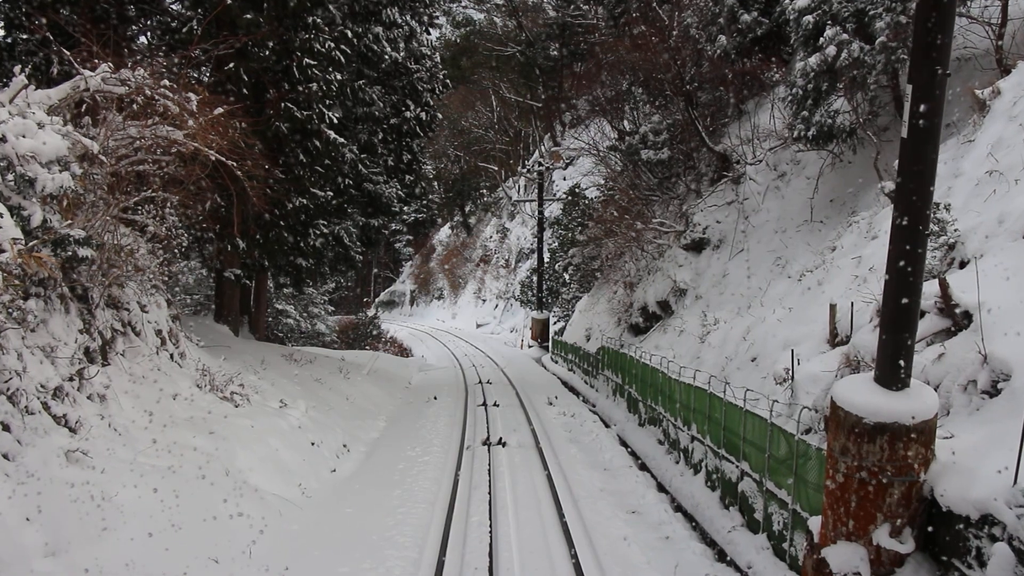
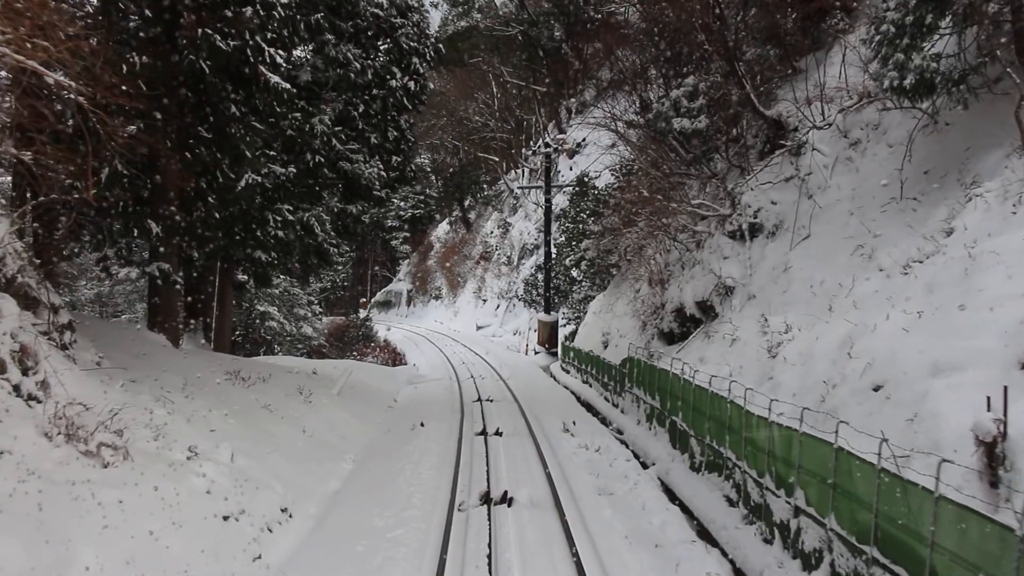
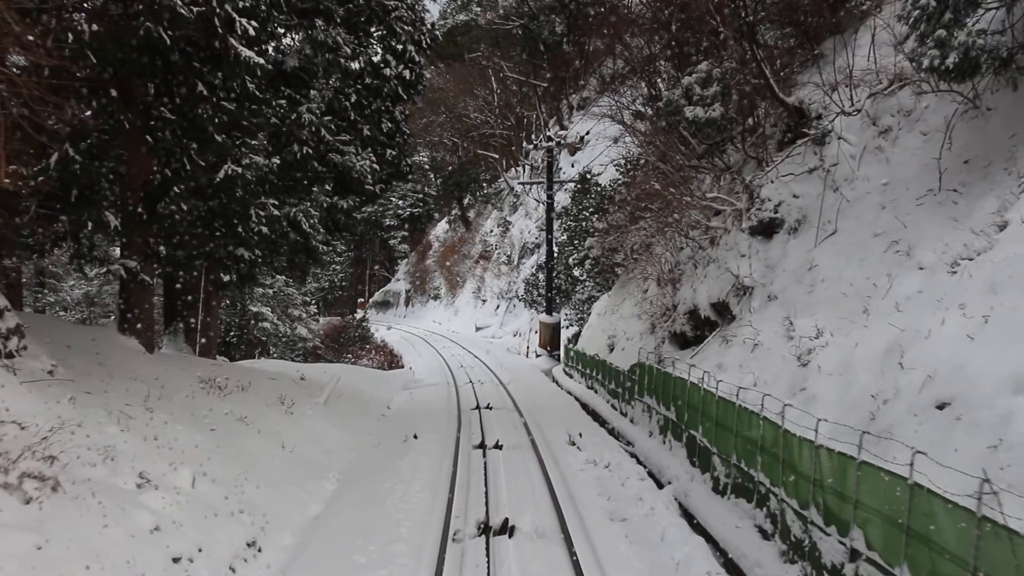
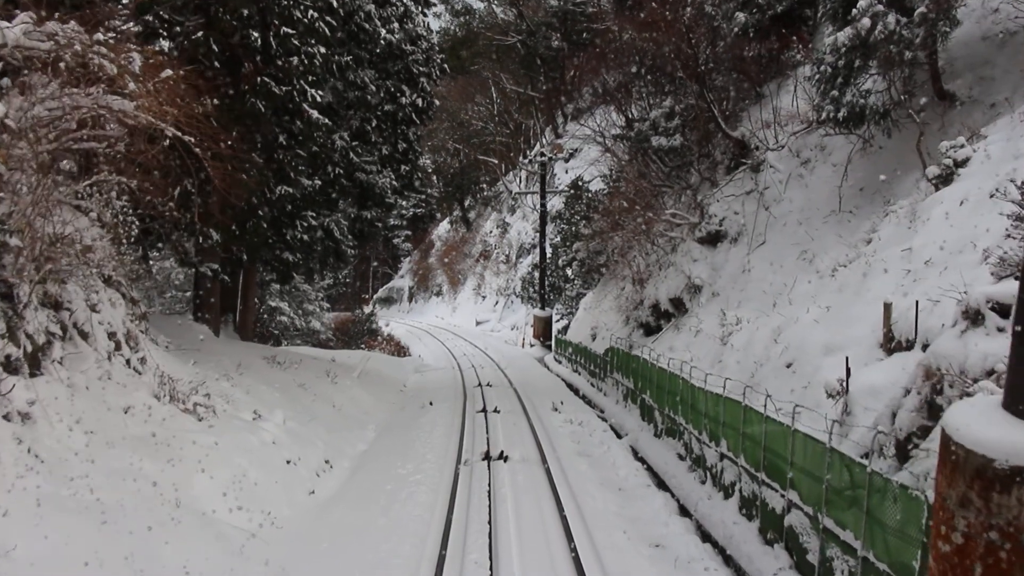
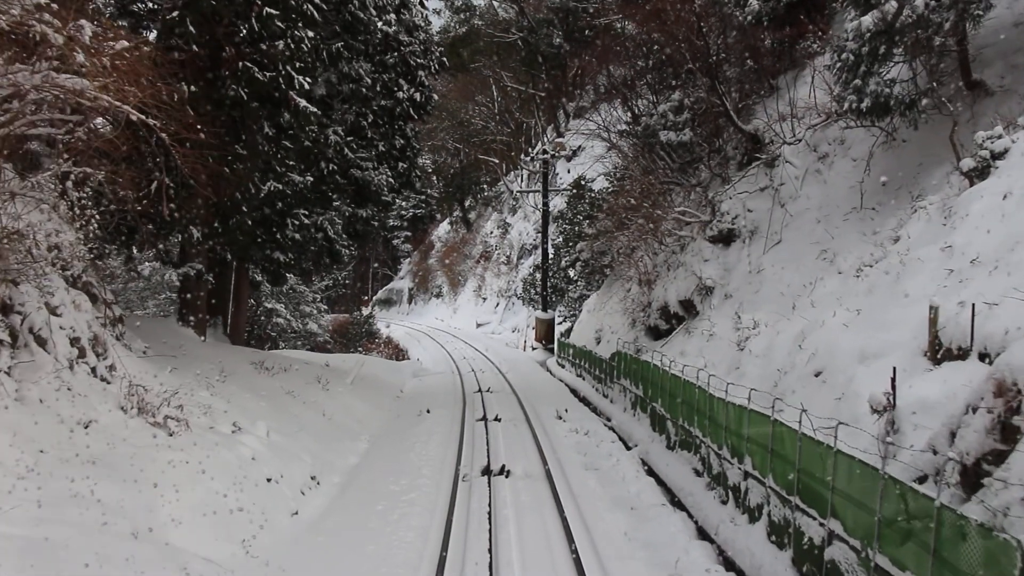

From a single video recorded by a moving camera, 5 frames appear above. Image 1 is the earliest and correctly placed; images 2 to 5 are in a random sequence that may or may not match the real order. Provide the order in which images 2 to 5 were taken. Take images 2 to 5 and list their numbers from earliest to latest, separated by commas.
4, 5, 2, 3
